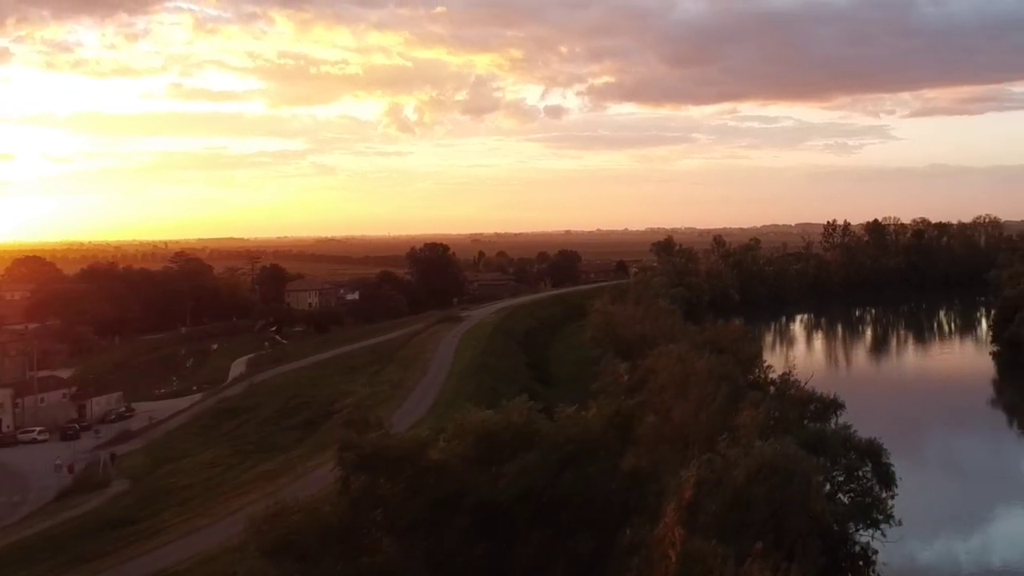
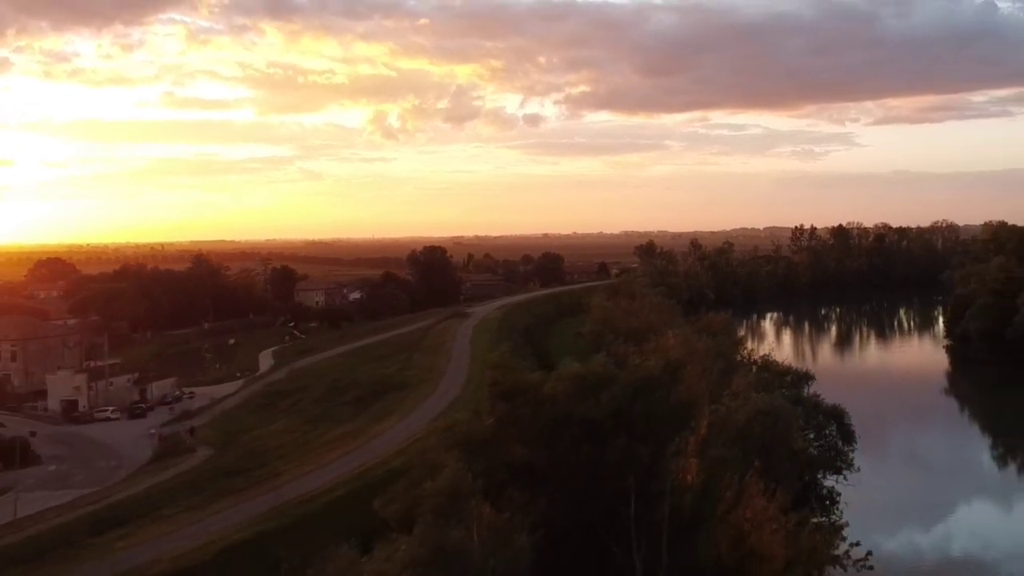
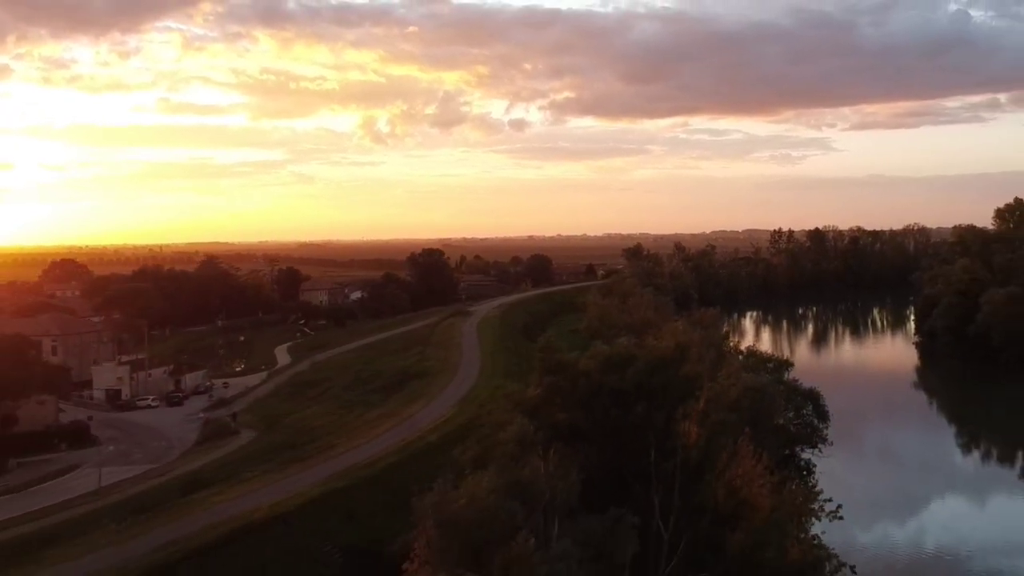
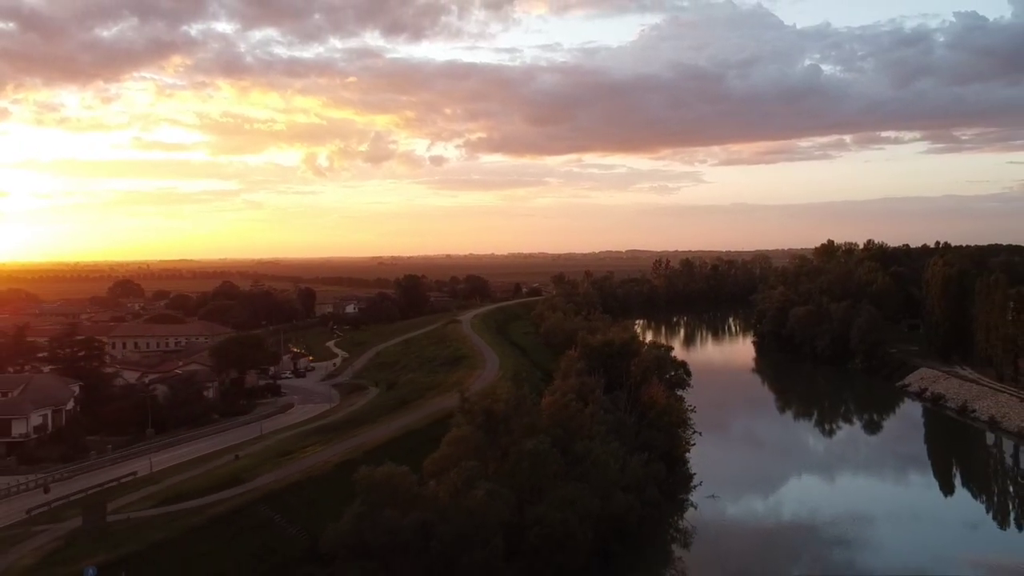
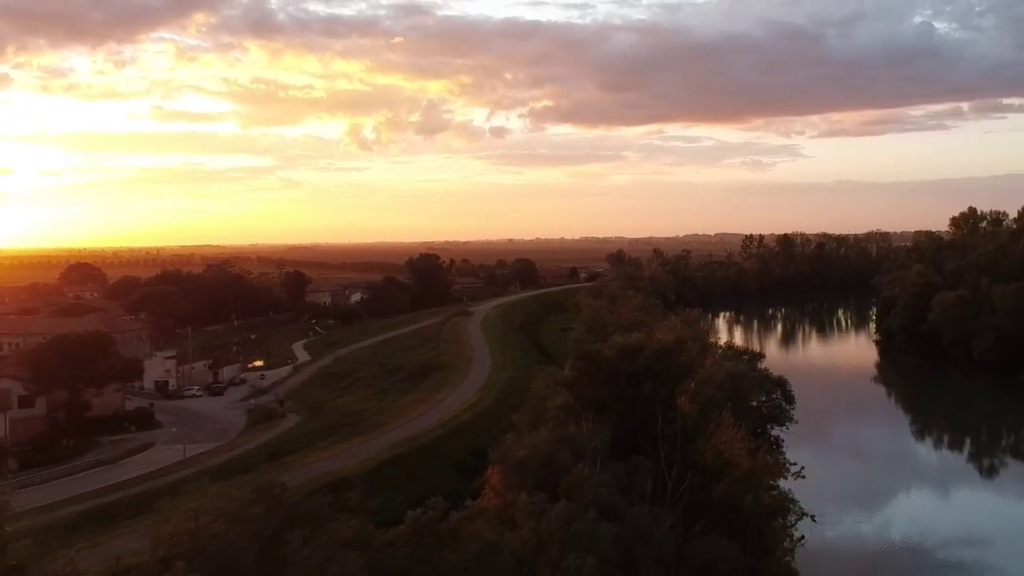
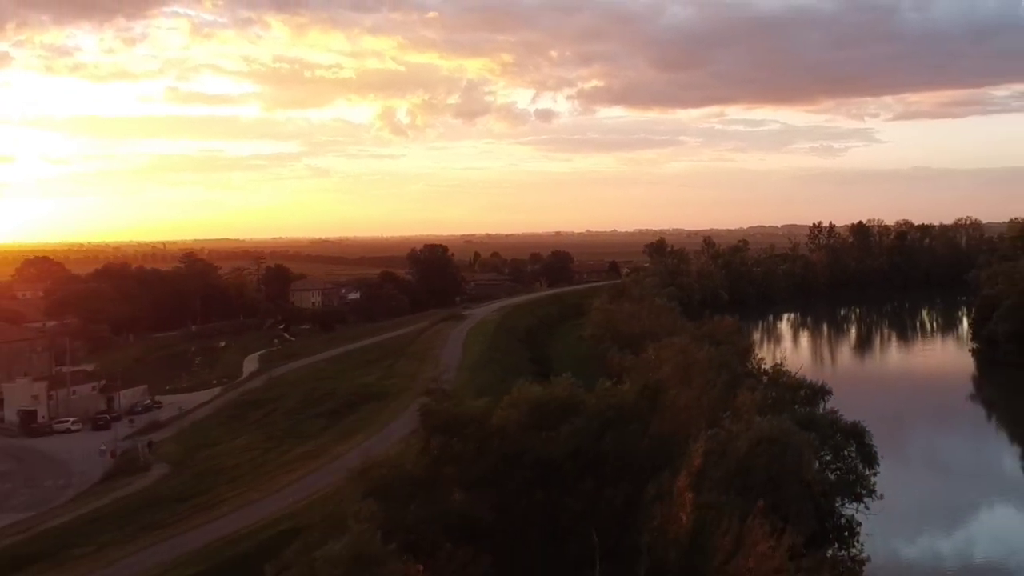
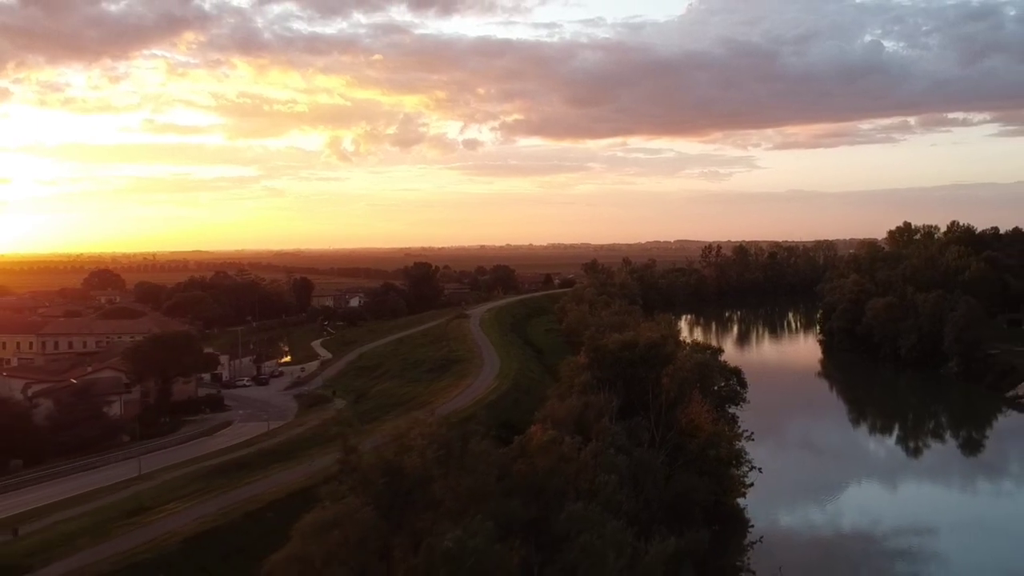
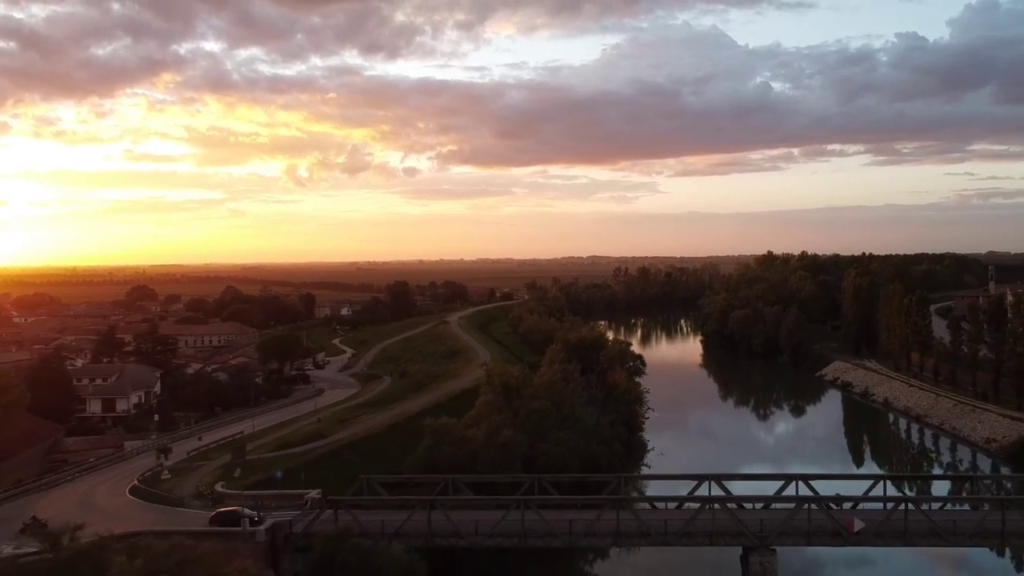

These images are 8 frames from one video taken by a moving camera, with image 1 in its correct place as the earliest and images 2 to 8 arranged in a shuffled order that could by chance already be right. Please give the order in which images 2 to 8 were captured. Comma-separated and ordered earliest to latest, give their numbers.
6, 2, 3, 5, 7, 4, 8
